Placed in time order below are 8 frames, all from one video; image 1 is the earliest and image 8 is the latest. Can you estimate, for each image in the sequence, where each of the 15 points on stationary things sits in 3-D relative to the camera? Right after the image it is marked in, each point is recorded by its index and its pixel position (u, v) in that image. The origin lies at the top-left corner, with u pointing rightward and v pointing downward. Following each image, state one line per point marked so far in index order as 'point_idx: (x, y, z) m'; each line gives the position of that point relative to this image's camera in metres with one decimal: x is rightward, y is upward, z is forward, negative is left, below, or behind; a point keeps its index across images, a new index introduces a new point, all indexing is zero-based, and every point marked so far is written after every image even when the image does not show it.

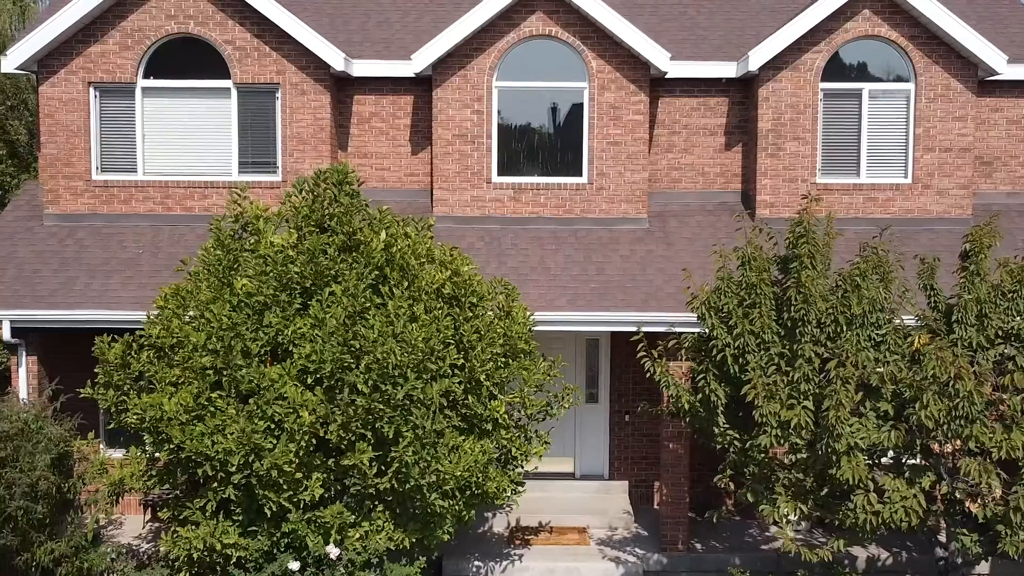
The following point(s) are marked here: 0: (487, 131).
0: (-0.2, +1.5, +11.1) m
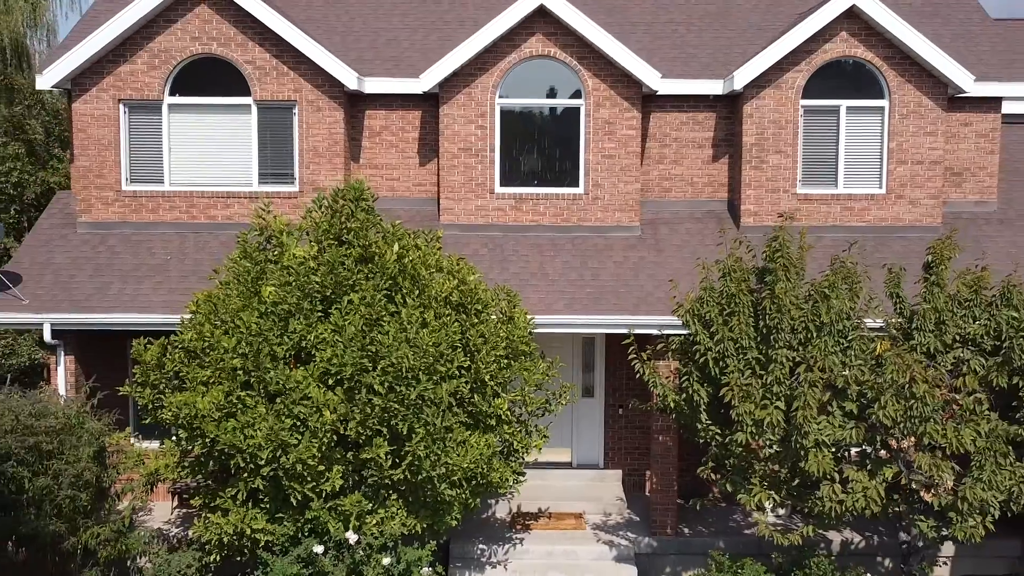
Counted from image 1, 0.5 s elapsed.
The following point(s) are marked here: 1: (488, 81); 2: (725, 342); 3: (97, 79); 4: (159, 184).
0: (-0.2, +1.5, +11.9) m
1: (-0.2, +2.1, +11.8) m
2: (+1.6, -0.4, +8.6) m
3: (-4.3, +2.2, +11.8) m
4: (-3.8, +1.1, +12.2) m
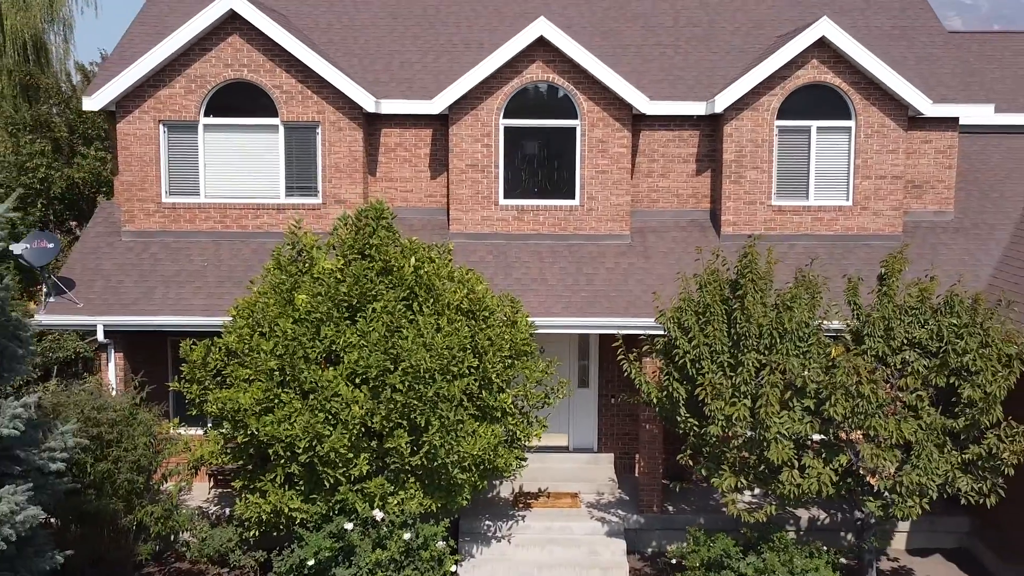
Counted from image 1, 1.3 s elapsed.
0: (-0.2, +1.5, +13.2) m
1: (-0.2, +2.1, +13.0) m
2: (+1.6, -0.5, +10.0) m
3: (-4.3, +2.1, +13.1) m
4: (-3.7, +1.1, +13.4) m
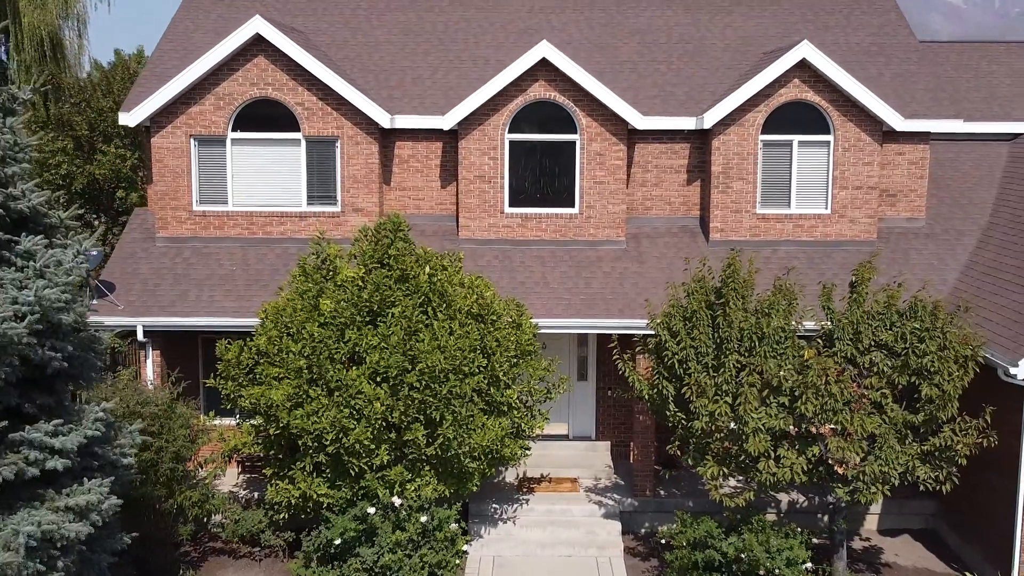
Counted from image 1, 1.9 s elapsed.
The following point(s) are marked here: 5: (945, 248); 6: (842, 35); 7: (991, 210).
0: (-0.1, +1.4, +14.3) m
1: (-0.2, +2.1, +14.1) m
2: (+1.7, -0.6, +11.1) m
3: (-4.2, +2.1, +14.1) m
4: (-3.7, +1.1, +14.5) m
5: (+5.4, +0.5, +14.2) m
6: (+4.7, +3.6, +16.1) m
7: (+6.3, +1.0, +15.0) m
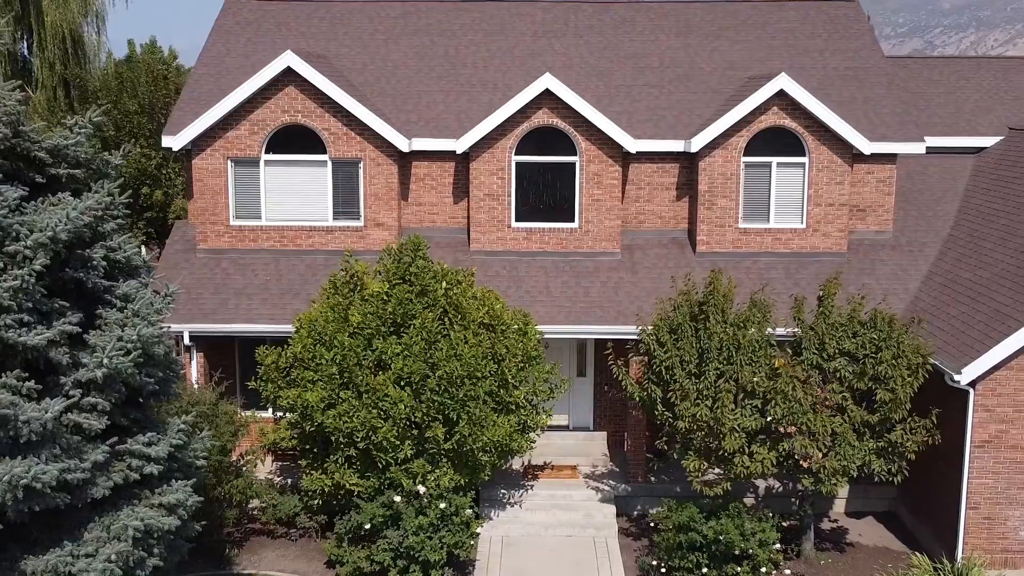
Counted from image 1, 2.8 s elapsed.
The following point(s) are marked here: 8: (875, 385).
0: (-0.1, +1.3, +15.8) m
1: (-0.1, +2.0, +15.6) m
2: (+1.8, -0.8, +12.7) m
3: (-4.1, +2.0, +15.6) m
4: (-3.6, +1.0, +16.1) m
5: (+5.5, +0.4, +15.7) m
6: (+4.7, +3.5, +17.6) m
7: (+6.4, +1.0, +16.6) m
8: (+4.0, -1.1, +12.5) m
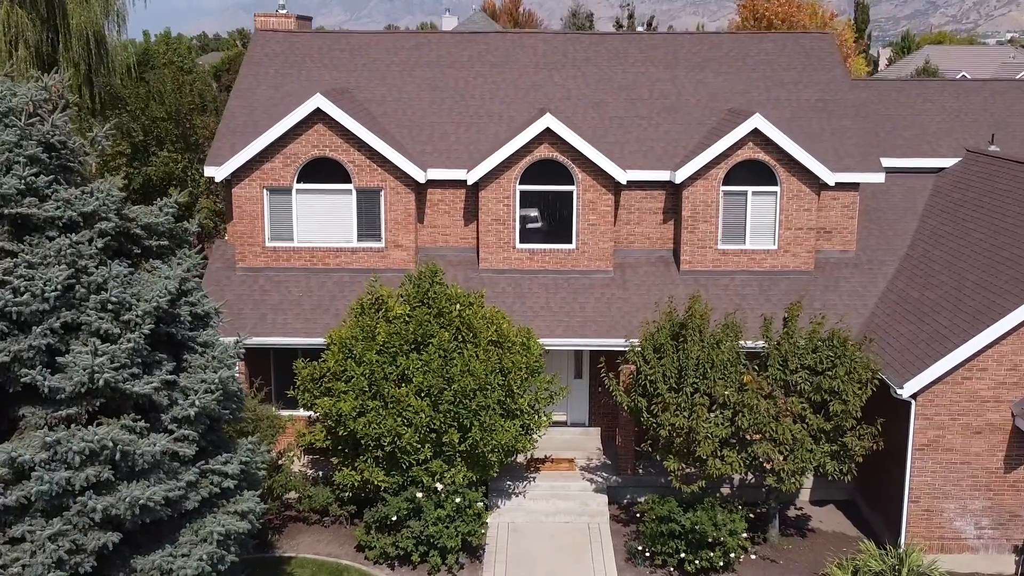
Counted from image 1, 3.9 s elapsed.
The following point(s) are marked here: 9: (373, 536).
0: (0.0, +1.1, +17.7) m
1: (0.0, +1.7, +17.5) m
2: (+1.9, -1.1, +14.7) m
3: (-4.1, +1.8, +17.6) m
4: (-3.5, +0.7, +18.0) m
5: (+5.5, +0.2, +17.7) m
6: (+4.8, +3.4, +19.5) m
7: (+6.5, +0.8, +18.5) m
8: (+4.0, -1.4, +14.5) m
9: (-1.9, -3.4, +15.4) m
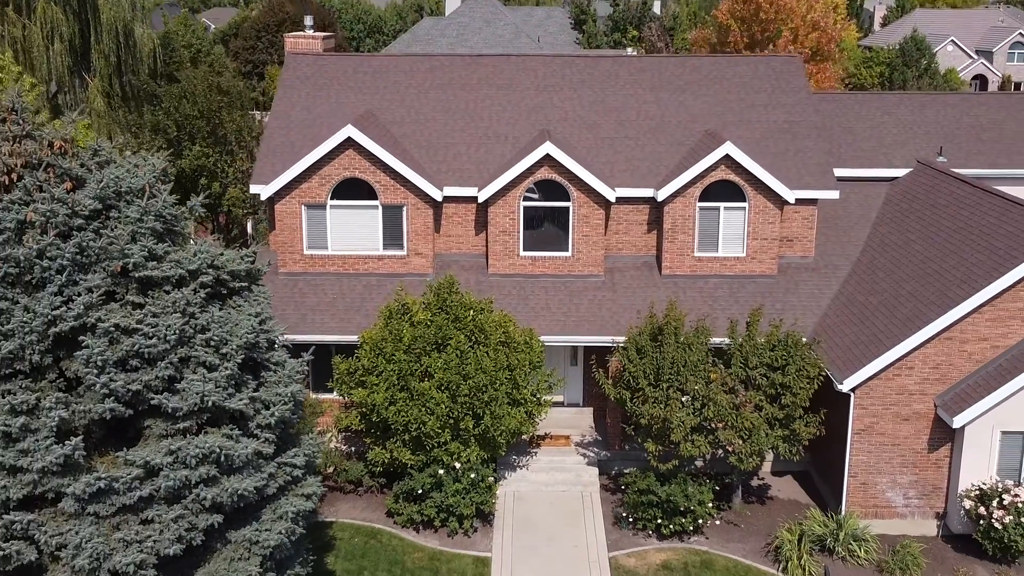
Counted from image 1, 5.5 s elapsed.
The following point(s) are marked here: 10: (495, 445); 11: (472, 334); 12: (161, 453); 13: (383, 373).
0: (+0.1, +1.1, +20.5) m
1: (+0.1, +1.7, +20.3) m
2: (+1.9, -1.3, +17.6) m
3: (-4.0, +1.7, +20.3) m
4: (-3.4, +0.7, +20.8) m
5: (+5.6, +0.1, +20.6) m
6: (+4.9, +3.4, +22.2) m
7: (+6.6, +0.8, +21.4) m
8: (+4.1, -1.6, +17.5) m
9: (-1.8, -3.5, +18.4) m
10: (-0.3, -2.6, +18.6) m
11: (-0.6, -0.8, +18.2) m
12: (-3.7, -1.7, +11.9) m
13: (-2.0, -1.3, +18.1) m
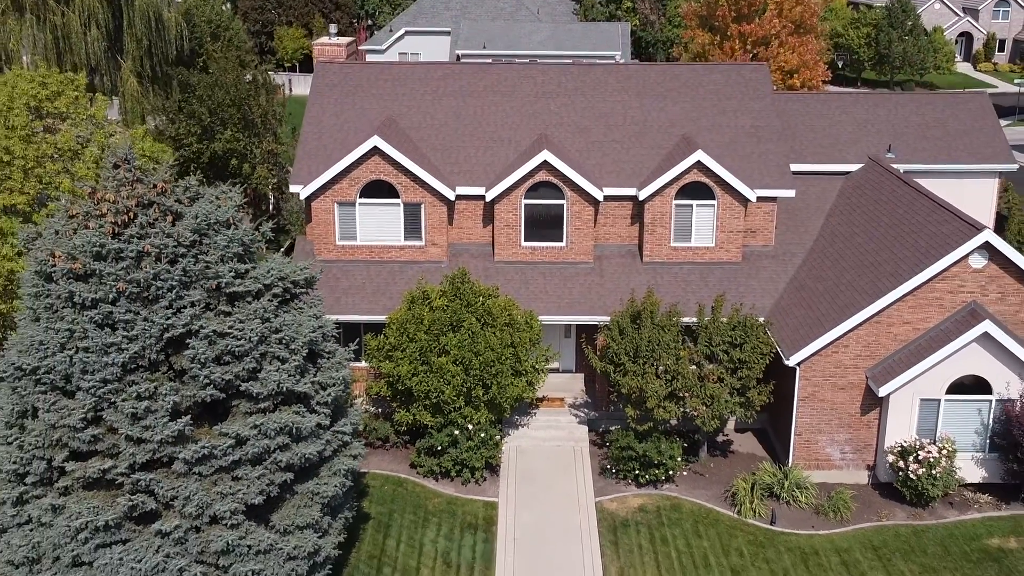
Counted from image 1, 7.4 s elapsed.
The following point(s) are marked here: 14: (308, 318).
0: (+0.1, +1.4, +24.0) m
1: (+0.1, +2.0, +23.7) m
2: (+2.0, -1.1, +21.2) m
3: (-3.9, +2.0, +23.8) m
4: (-3.4, +1.0, +24.3) m
5: (+5.7, +0.4, +24.1) m
6: (+4.9, +3.8, +25.5) m
7: (+6.6, +1.1, +24.8) m
8: (+4.2, -1.4, +21.1) m
9: (-1.7, -3.3, +22.1) m
10: (-0.2, -2.4, +22.2) m
11: (-0.6, -0.6, +21.7) m
12: (-3.6, -1.9, +15.5) m
13: (-2.0, -1.2, +21.7) m
14: (-3.0, -0.4, +16.5) m
